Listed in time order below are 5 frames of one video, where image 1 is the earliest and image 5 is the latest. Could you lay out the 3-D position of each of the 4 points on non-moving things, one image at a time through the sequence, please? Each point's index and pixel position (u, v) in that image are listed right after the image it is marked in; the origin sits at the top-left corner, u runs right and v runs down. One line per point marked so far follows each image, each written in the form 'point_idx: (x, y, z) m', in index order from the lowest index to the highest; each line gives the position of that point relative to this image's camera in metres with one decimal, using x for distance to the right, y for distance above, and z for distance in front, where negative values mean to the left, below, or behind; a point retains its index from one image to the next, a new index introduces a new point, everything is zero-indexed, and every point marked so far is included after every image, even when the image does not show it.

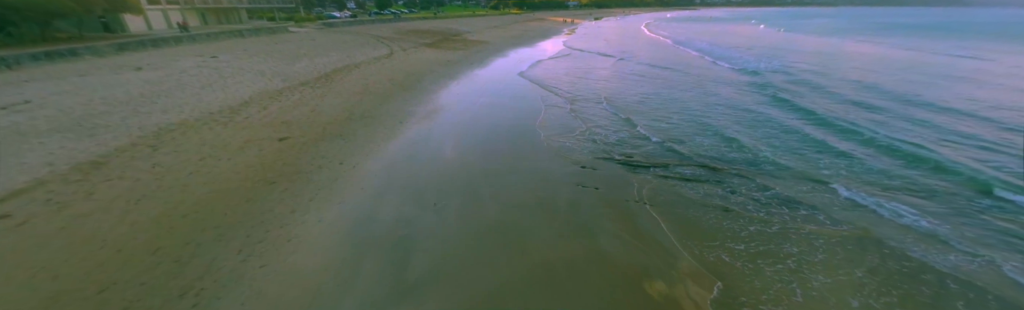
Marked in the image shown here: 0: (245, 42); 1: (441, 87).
0: (-15.6, +6.6, +18.1) m
1: (-2.7, +2.6, +11.7) m
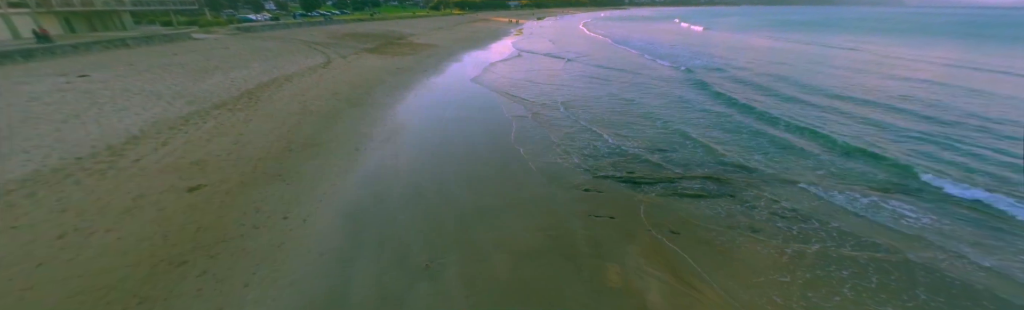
0: (-18.0, +4.8, +14.6) m
1: (-3.9, +1.8, +10.3) m
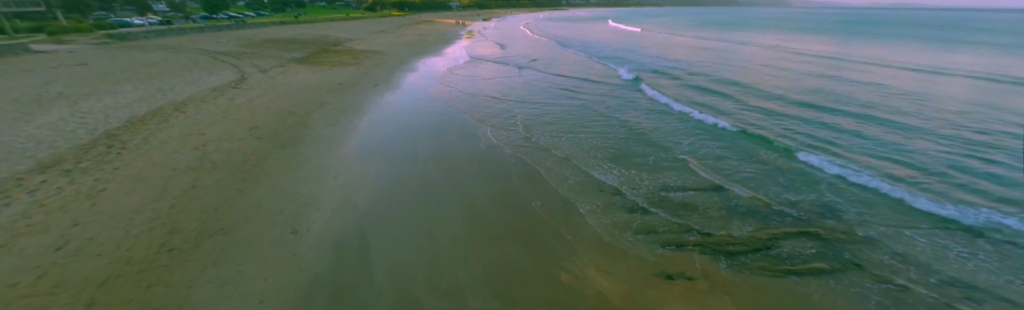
0: (-19.0, +2.4, +9.7) m
1: (-4.3, +0.6, +7.7) m
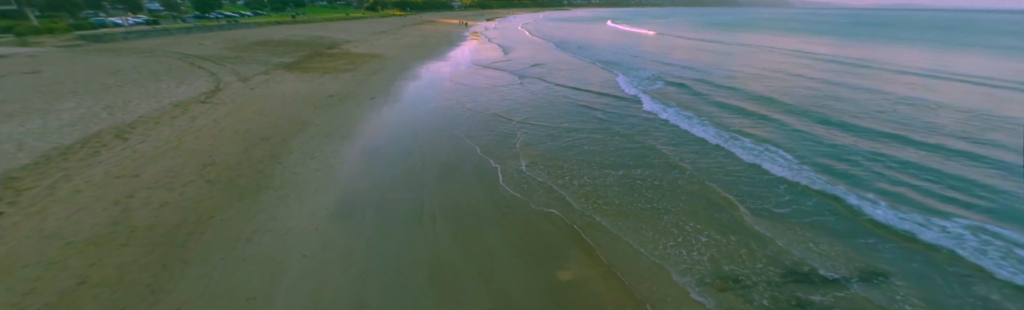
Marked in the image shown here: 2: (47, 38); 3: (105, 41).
0: (-18.4, +1.6, +8.0) m
1: (-3.6, -0.3, +6.0) m
2: (-26.1, +6.6, +17.5) m
3: (-22.9, +6.4, +17.4) m
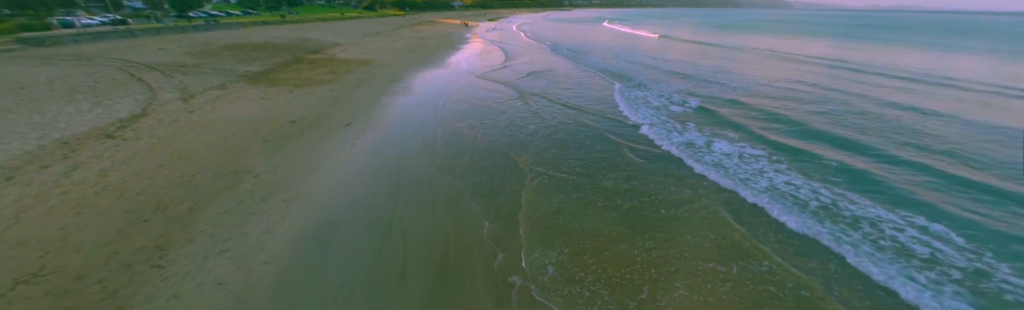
0: (-17.9, +0.5, +5.5) m
1: (-3.2, -1.4, +3.5) m
2: (-25.7, +5.5, +15.0) m
3: (-22.5, +5.3, +14.9) m
